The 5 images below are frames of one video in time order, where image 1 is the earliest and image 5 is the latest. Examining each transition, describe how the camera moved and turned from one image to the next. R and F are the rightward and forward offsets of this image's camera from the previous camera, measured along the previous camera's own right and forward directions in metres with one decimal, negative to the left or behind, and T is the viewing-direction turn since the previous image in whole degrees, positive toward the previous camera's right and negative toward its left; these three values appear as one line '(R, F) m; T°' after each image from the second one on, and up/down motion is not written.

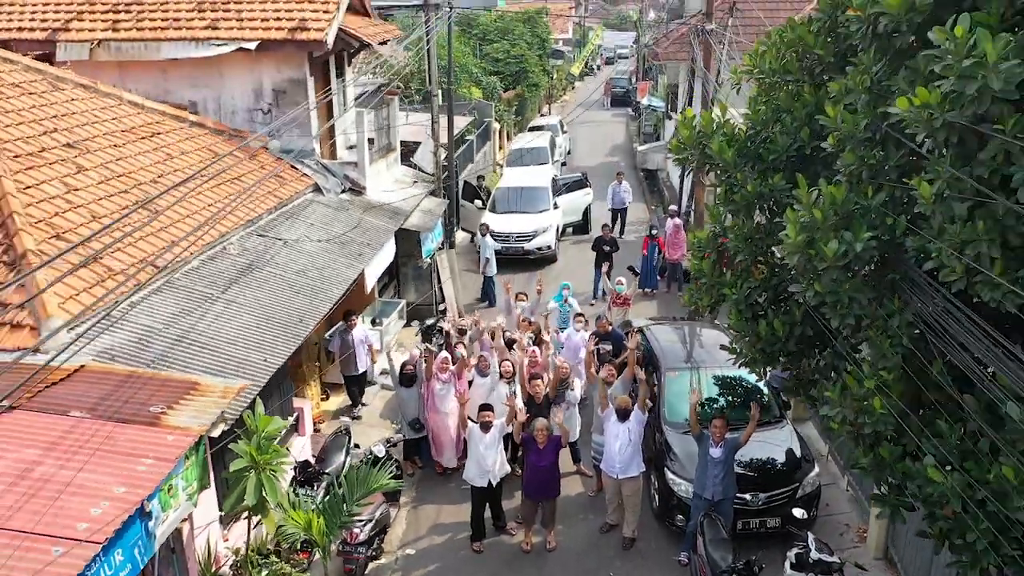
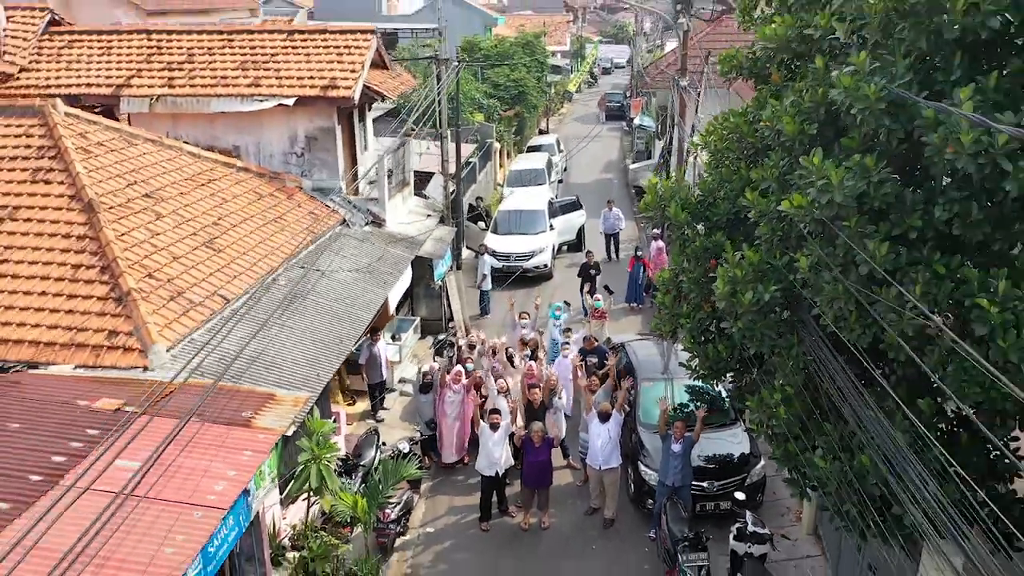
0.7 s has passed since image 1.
(0.0, -1.1) m; 0°
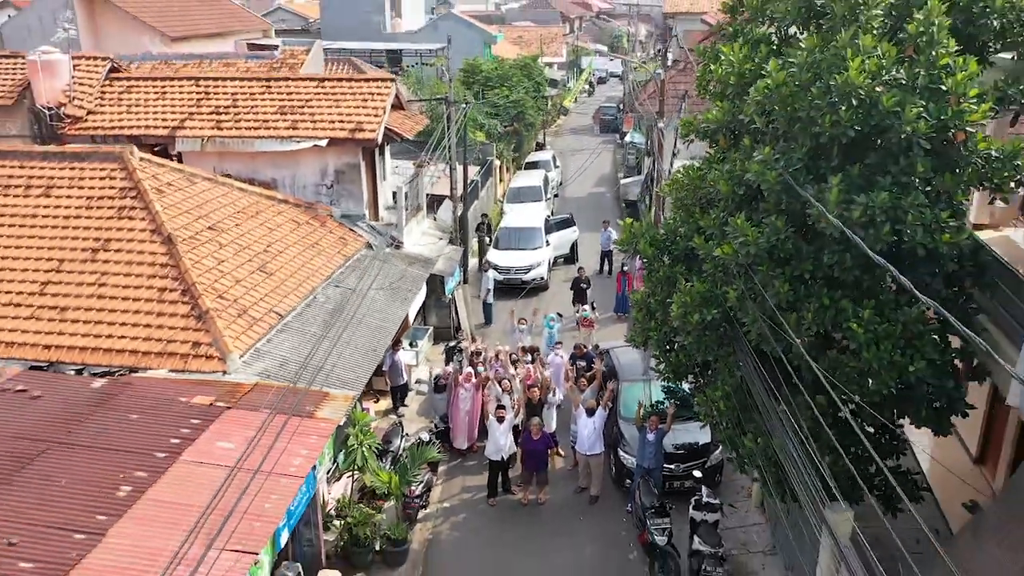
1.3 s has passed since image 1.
(0.0, -1.3) m; 0°
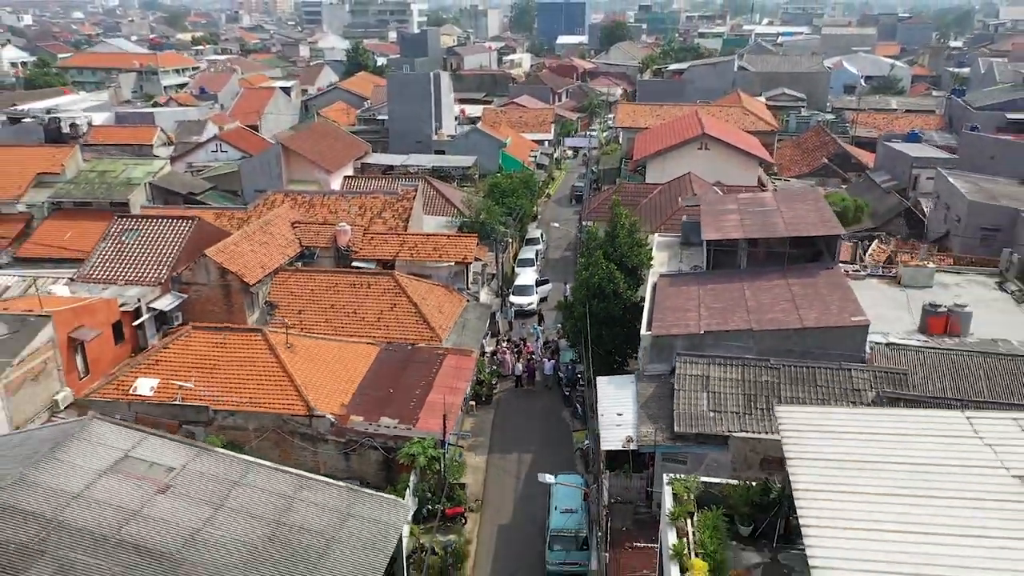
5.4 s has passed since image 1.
(-0.4, -15.7) m; 0°
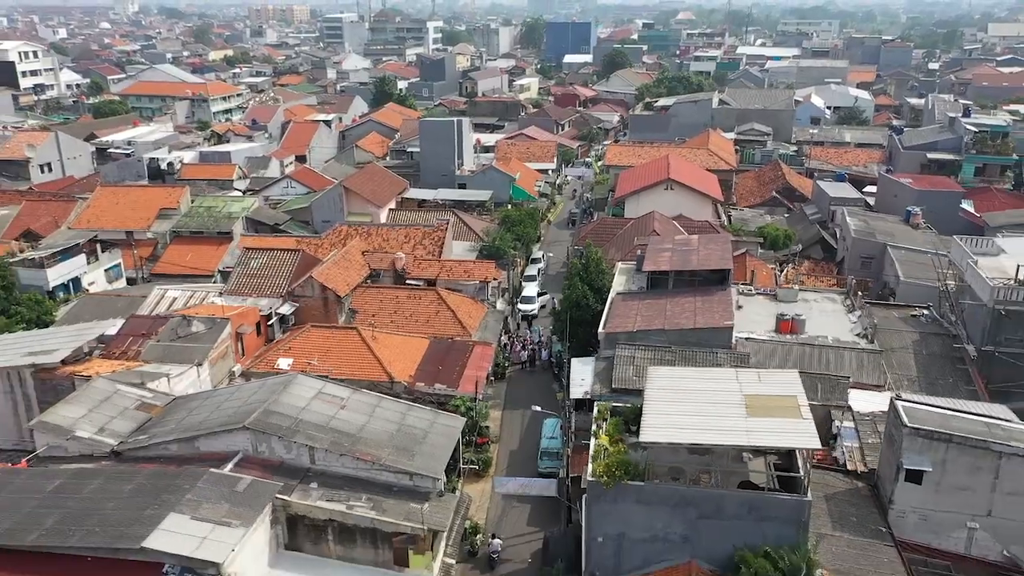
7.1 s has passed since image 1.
(+0.1, -10.3) m; -1°
